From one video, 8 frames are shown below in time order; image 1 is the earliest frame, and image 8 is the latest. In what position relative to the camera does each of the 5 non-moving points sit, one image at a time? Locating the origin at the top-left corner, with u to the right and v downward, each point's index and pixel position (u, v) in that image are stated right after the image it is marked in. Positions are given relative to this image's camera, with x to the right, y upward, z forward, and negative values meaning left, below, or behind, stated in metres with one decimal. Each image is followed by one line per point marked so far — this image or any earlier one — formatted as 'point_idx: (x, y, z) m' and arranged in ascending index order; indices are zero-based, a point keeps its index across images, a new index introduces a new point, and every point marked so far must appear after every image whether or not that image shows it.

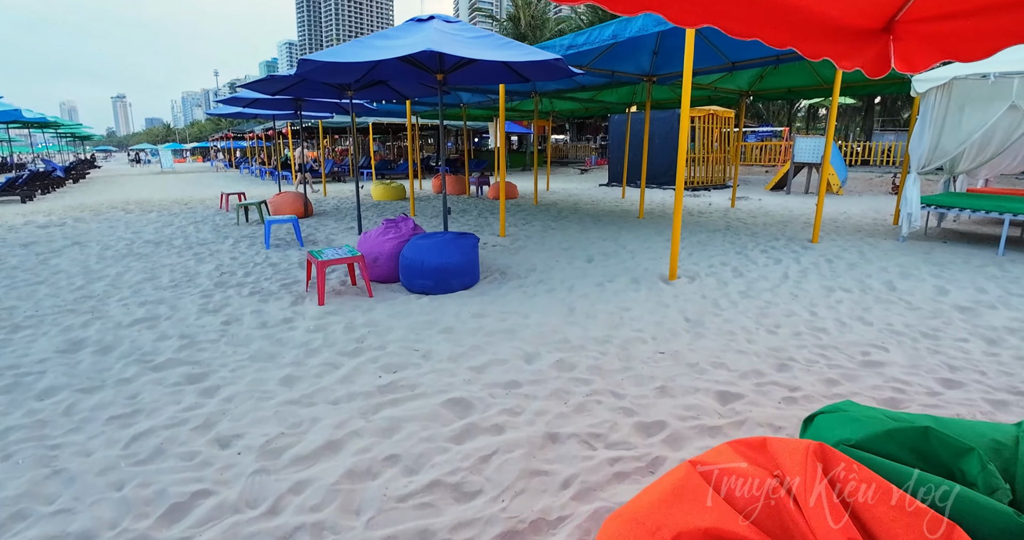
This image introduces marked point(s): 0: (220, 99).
0: (-5.1, +2.9, +9.1) m
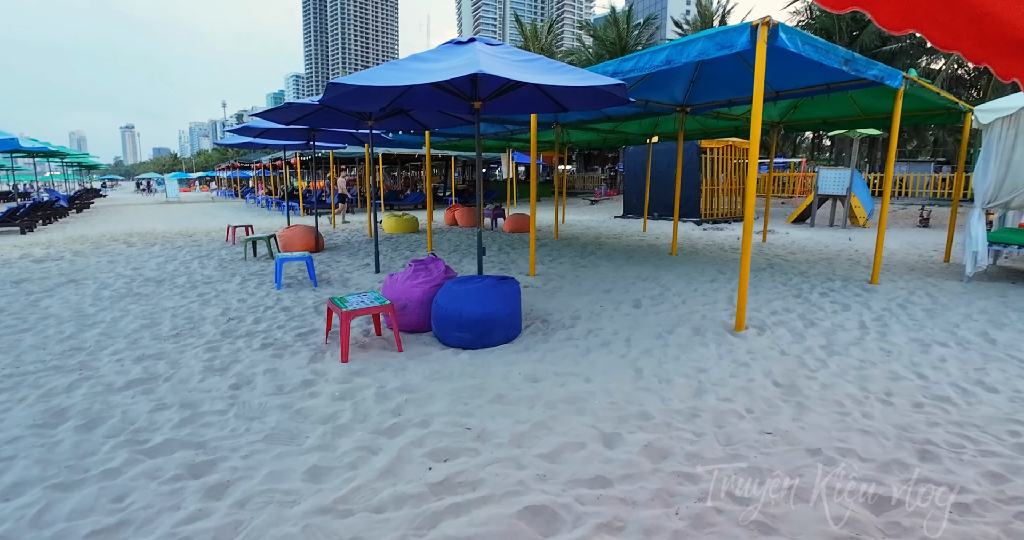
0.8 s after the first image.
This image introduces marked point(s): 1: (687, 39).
0: (-4.6, +2.3, +8.7) m
1: (+1.5, +2.0, +4.6) m
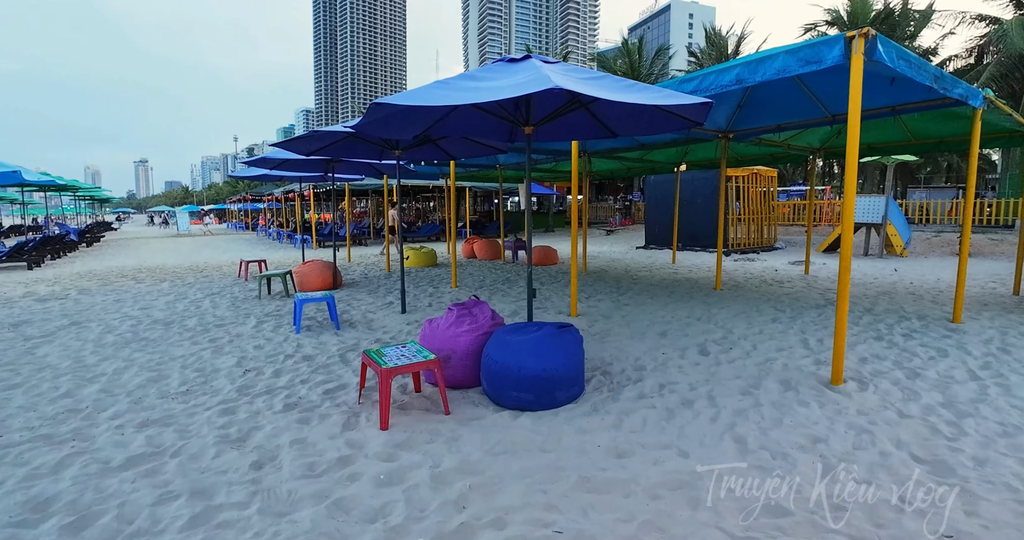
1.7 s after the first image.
0: (-4.2, +1.7, +8.3) m
1: (+1.9, +1.7, +4.1) m
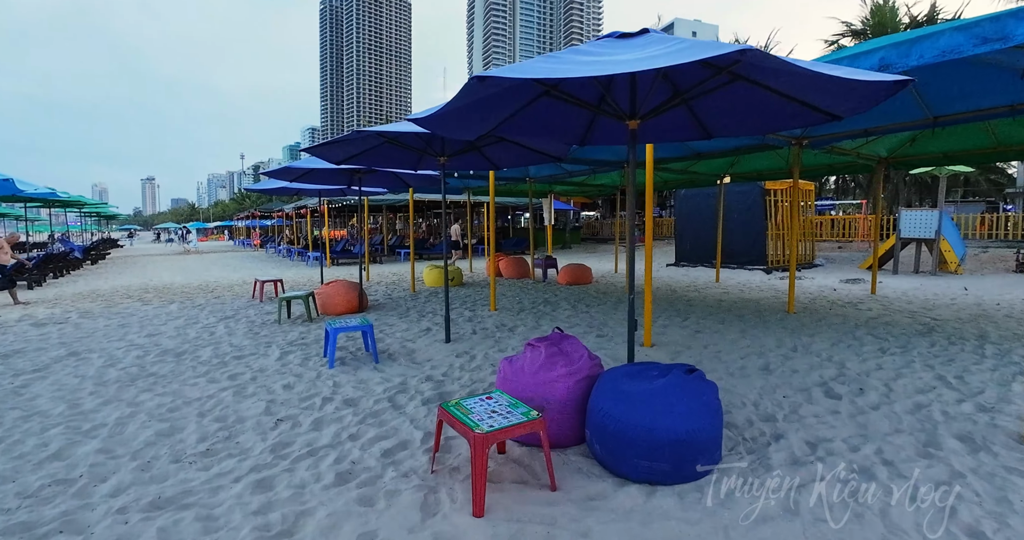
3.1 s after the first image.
0: (-3.5, +1.4, +7.5) m
1: (+2.6, +1.5, +3.4) m
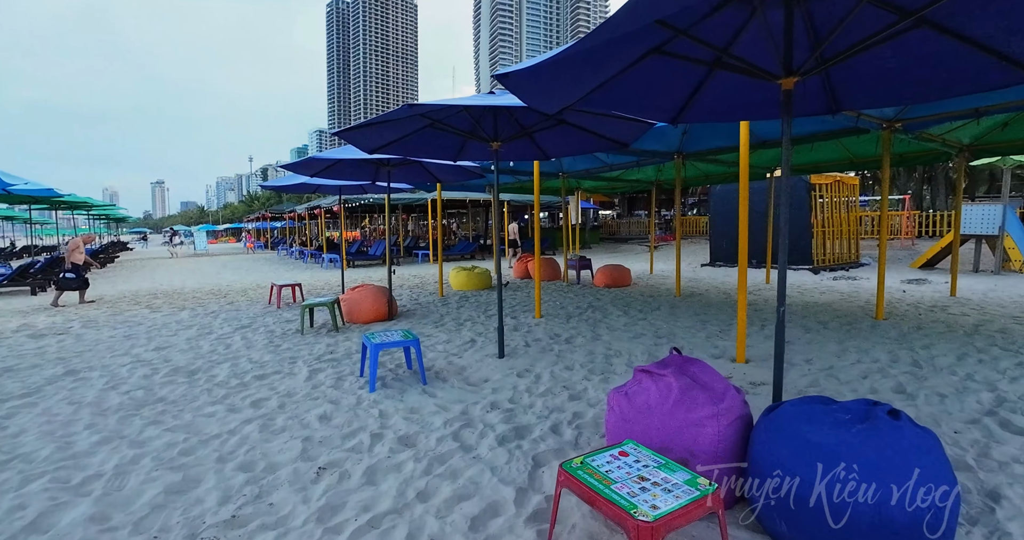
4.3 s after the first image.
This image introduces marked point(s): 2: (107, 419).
0: (-2.9, +1.4, +6.8) m
1: (+3.1, +1.5, +2.5) m
2: (-2.8, -1.0, +3.6) m
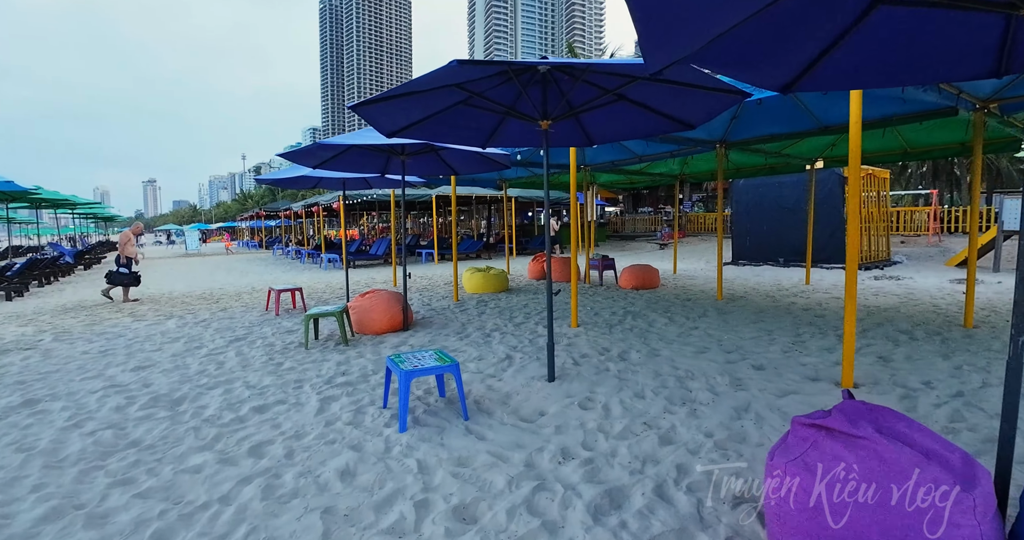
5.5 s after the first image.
0: (-2.6, +1.3, +6.0) m
1: (+3.5, +1.5, +1.7) m
2: (-2.4, -1.1, +2.8) m
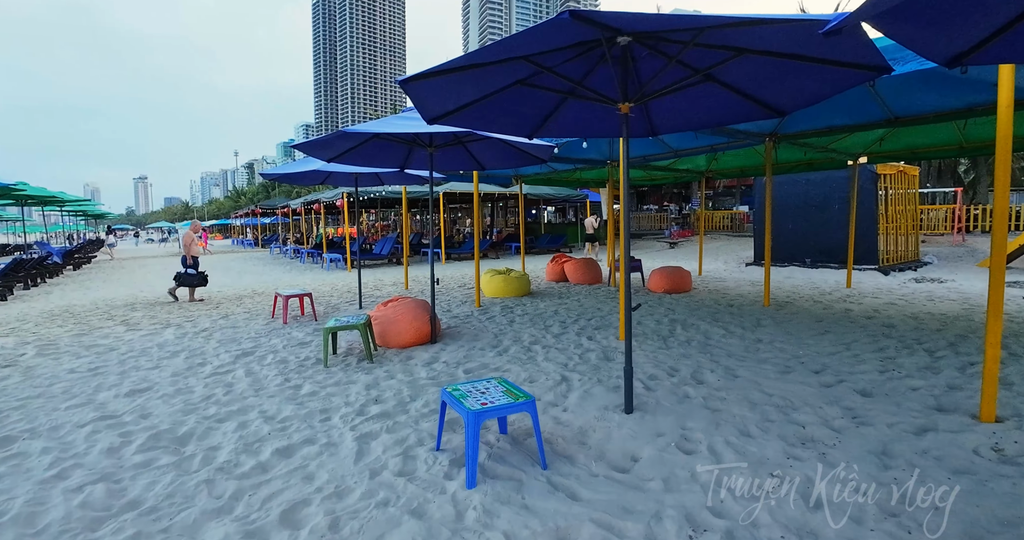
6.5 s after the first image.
0: (-2.1, +1.3, +5.3) m
1: (+4.0, +1.4, +1.1) m
2: (-1.9, -1.1, +2.1) m
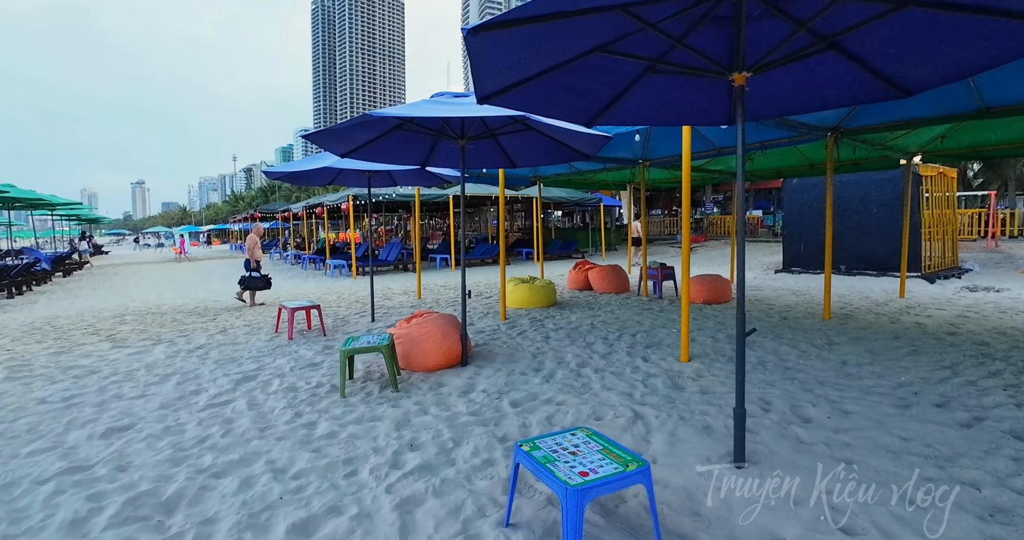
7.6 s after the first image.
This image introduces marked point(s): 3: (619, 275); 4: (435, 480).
0: (-1.8, +1.2, +4.6) m
1: (+4.4, +1.3, +0.5) m
2: (-1.5, -1.2, +1.4) m
3: (+1.9, -0.1, +9.0) m
4: (-0.4, -1.0, +2.6) m
